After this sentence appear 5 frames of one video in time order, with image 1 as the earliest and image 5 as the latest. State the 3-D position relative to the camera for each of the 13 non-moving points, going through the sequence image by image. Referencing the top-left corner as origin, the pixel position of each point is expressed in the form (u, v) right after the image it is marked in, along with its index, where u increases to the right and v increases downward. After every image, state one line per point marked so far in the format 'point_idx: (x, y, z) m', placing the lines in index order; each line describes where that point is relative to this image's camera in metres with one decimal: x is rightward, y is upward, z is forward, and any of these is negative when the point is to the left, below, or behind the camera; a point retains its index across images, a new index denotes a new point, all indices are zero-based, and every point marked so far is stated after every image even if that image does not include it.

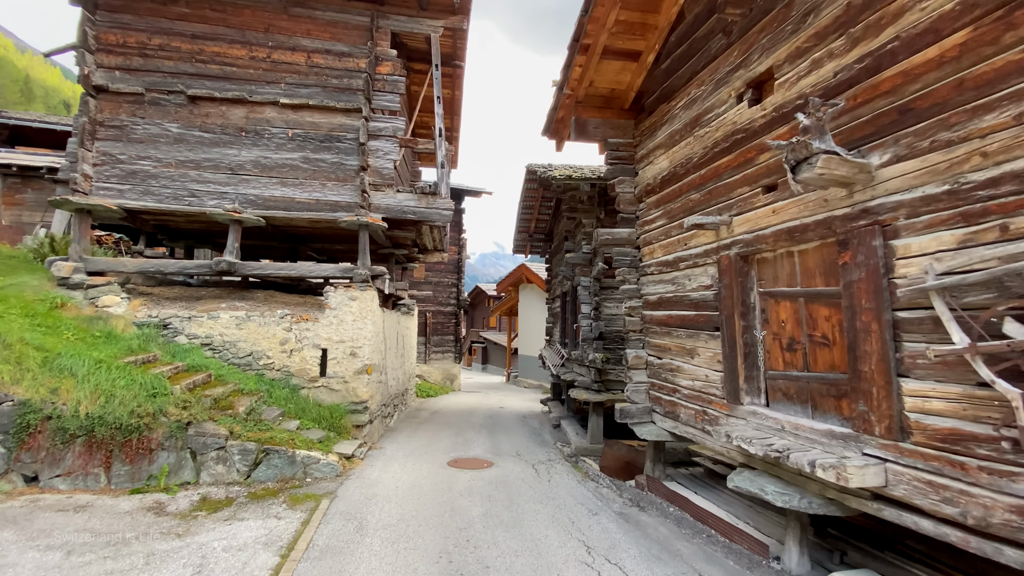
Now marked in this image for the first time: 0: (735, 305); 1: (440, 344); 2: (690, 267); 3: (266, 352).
0: (+2.1, -0.2, +4.4) m
1: (-2.9, -2.3, +19.0) m
2: (+1.9, +0.2, +5.1) m
3: (-4.3, -1.1, +8.1) m
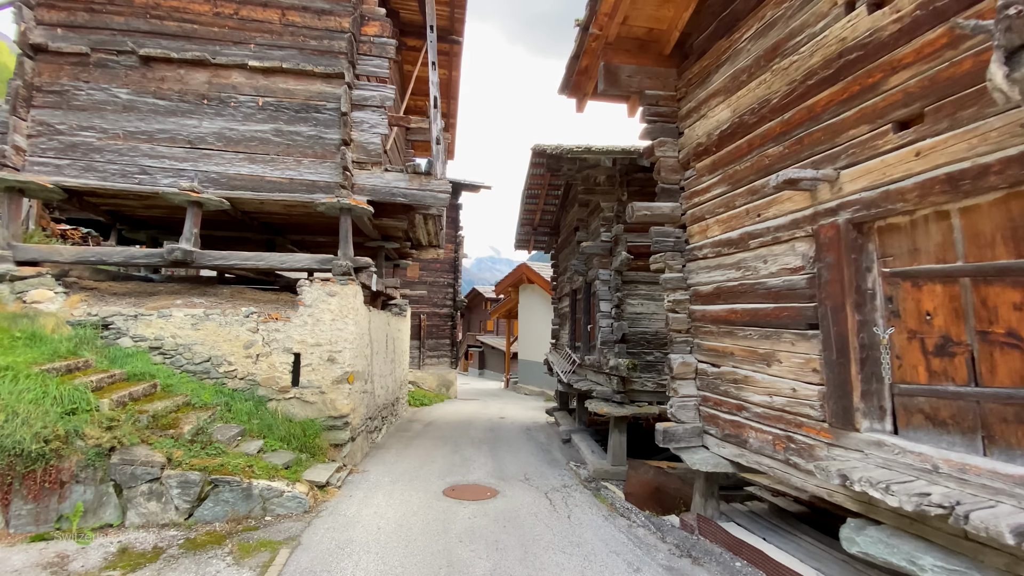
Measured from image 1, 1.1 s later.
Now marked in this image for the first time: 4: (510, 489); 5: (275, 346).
0: (+2.3, 0.0, +3.2) m
1: (-2.9, -2.3, +17.7) m
2: (+2.1, +0.4, +3.8) m
3: (-4.2, -1.0, +6.8) m
4: (0.0, -2.7, +6.4) m
5: (-3.5, -0.9, +6.9) m
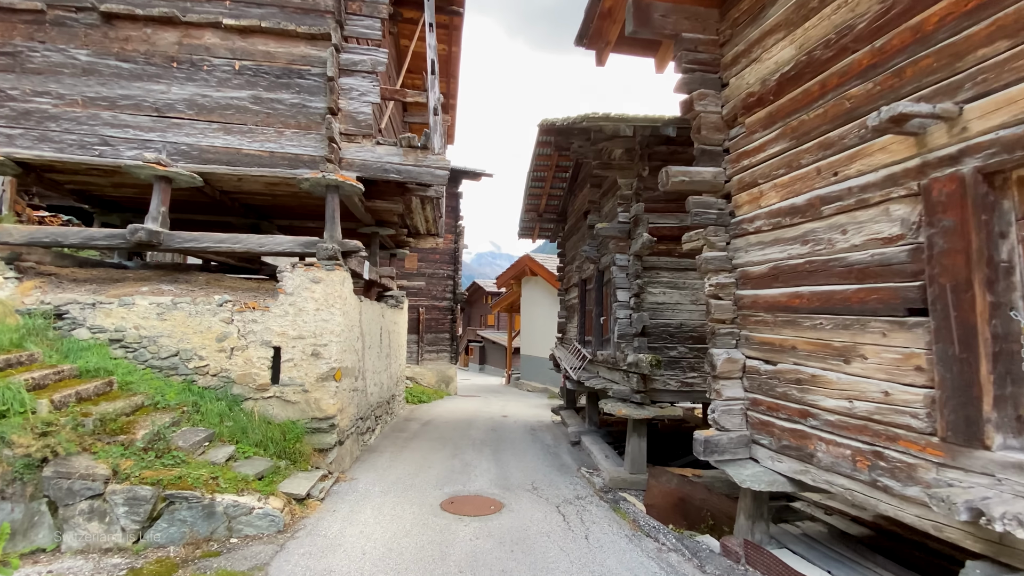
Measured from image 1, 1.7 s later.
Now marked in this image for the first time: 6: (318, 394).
0: (+2.3, +0.1, +2.4) m
1: (-2.8, -2.0, +17.0) m
2: (+2.2, +0.5, +3.0) m
3: (-4.1, -0.8, +6.0) m
4: (+0.1, -2.6, +5.6) m
5: (-3.4, -0.7, +6.1) m
6: (-2.6, -1.4, +6.2) m
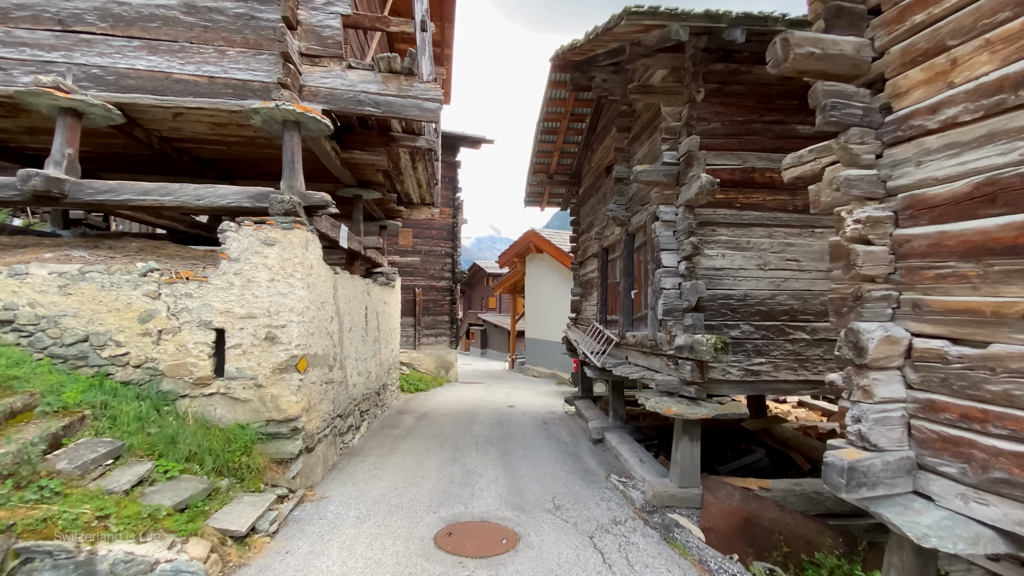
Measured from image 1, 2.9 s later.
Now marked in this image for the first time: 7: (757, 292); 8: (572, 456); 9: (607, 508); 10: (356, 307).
0: (+2.5, +0.4, +0.9) m
1: (-2.6, -1.3, +15.6) m
2: (+2.3, +0.8, +1.6) m
3: (-3.9, -0.5, +4.6) m
4: (+0.2, -2.2, +4.2) m
5: (-3.3, -0.3, +4.7) m
6: (-2.4, -1.0, +4.7) m
7: (+2.5, 0.0, +4.8) m
8: (+0.8, -2.4, +6.6) m
9: (+1.0, -2.2, +4.7) m
10: (-2.4, -0.3, +7.1) m
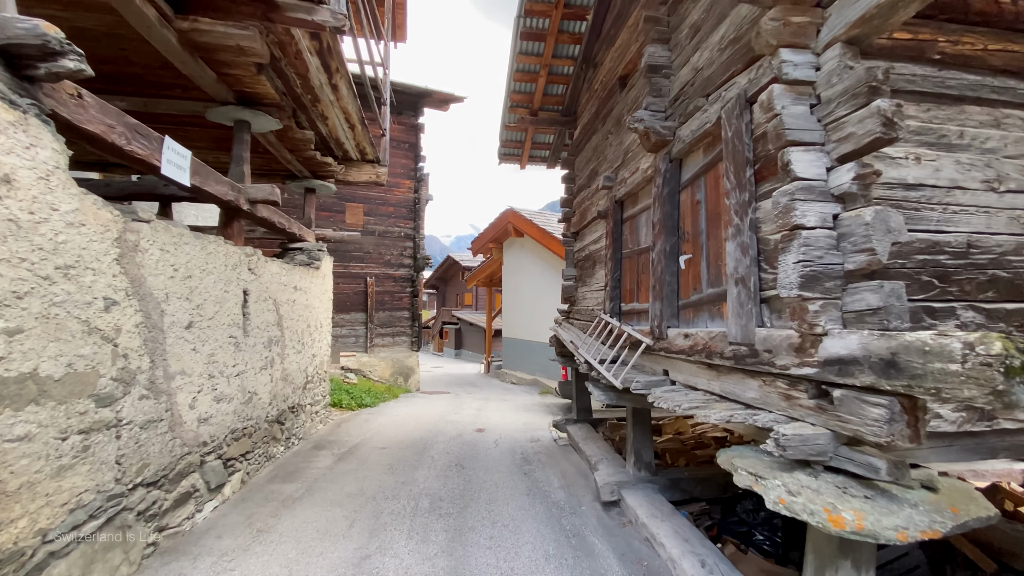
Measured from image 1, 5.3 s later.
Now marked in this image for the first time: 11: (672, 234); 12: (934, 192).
0: (+2.4, +0.7, -1.7) m
1: (-3.3, -1.0, +12.7) m
2: (+2.2, +1.1, -1.1) m
3: (-4.2, -0.2, +1.7) m
4: (0.0, -1.9, +1.5) m
5: (-3.5, 0.0, +1.8) m
6: (-2.7, -0.7, +1.9) m
7: (+2.3, +0.2, +2.2) m
8: (+0.5, -2.1, +3.9) m
9: (+0.7, -1.9, +2.0) m
10: (-2.7, 0.0, +4.3) m
11: (+1.3, +0.4, +3.6) m
12: (+2.0, +0.5, +2.2) m
